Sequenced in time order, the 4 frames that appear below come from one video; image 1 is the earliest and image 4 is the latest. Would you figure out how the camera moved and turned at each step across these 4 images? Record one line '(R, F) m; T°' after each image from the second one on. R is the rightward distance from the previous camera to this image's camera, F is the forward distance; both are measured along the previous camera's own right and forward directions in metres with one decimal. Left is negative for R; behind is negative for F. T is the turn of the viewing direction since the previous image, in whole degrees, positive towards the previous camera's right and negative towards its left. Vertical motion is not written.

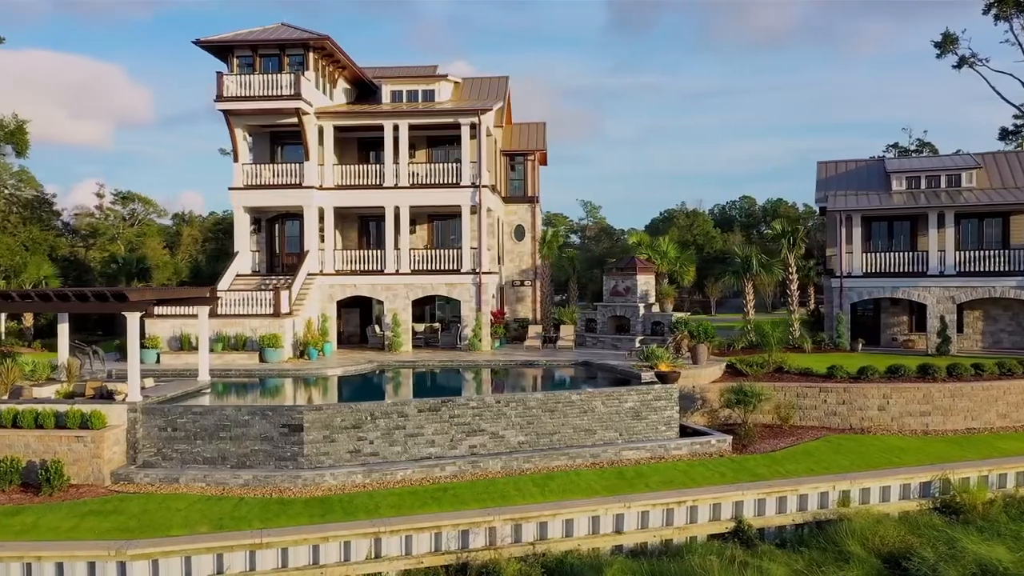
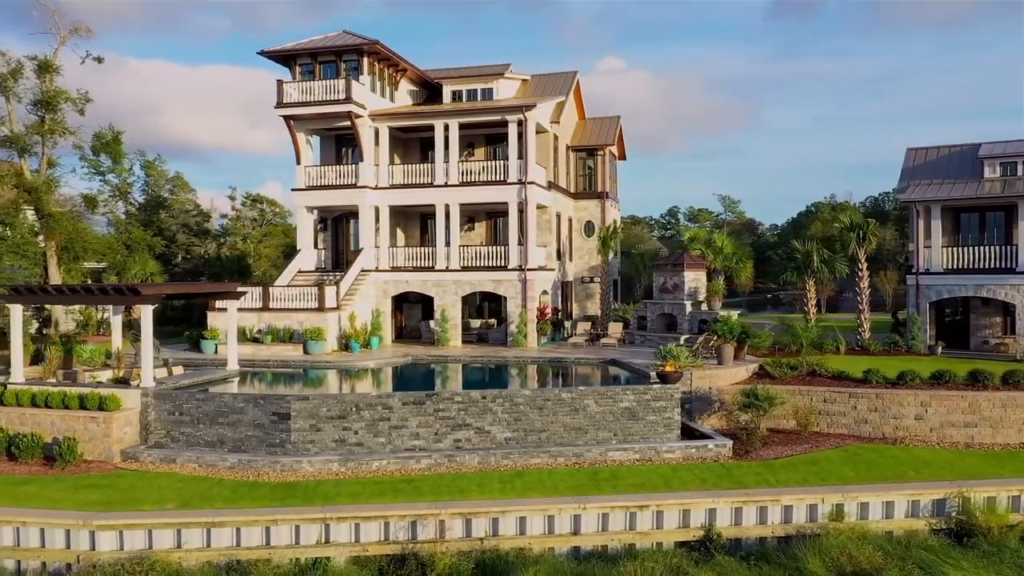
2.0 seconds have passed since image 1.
(+3.6, +0.3) m; -11°
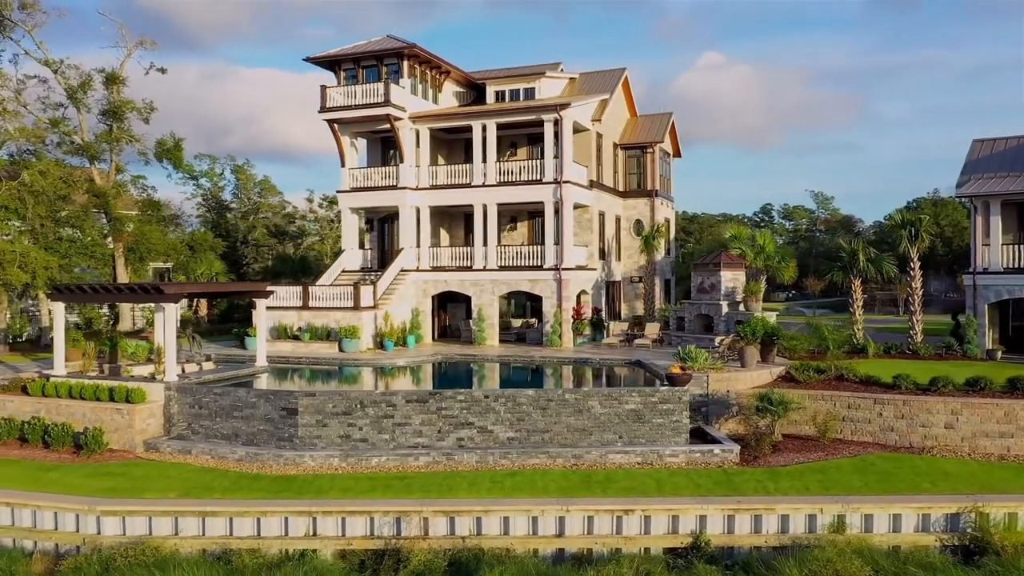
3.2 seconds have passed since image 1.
(+2.0, +0.1) m; -7°
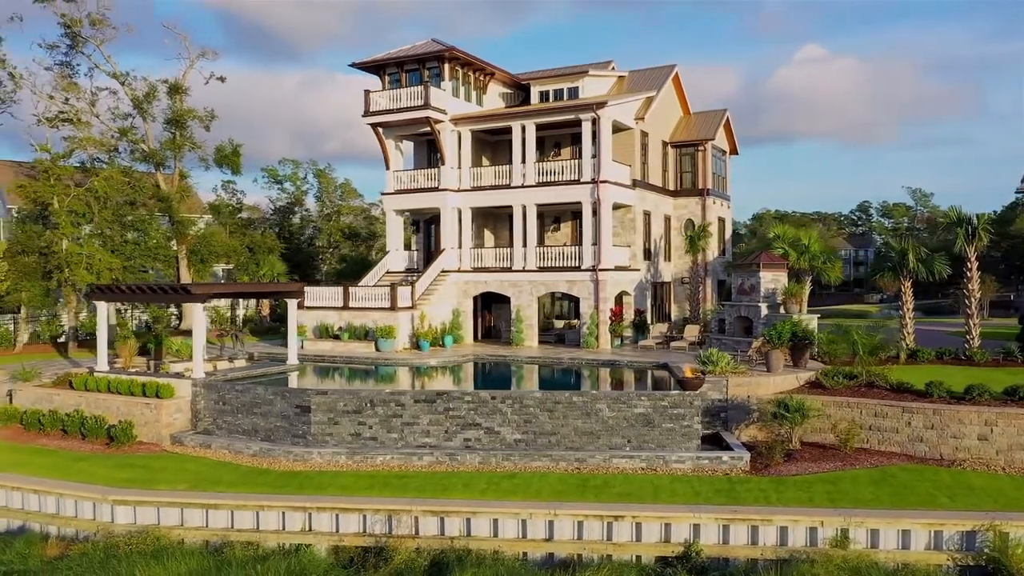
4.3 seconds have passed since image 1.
(+1.8, +0.2) m; -7°
